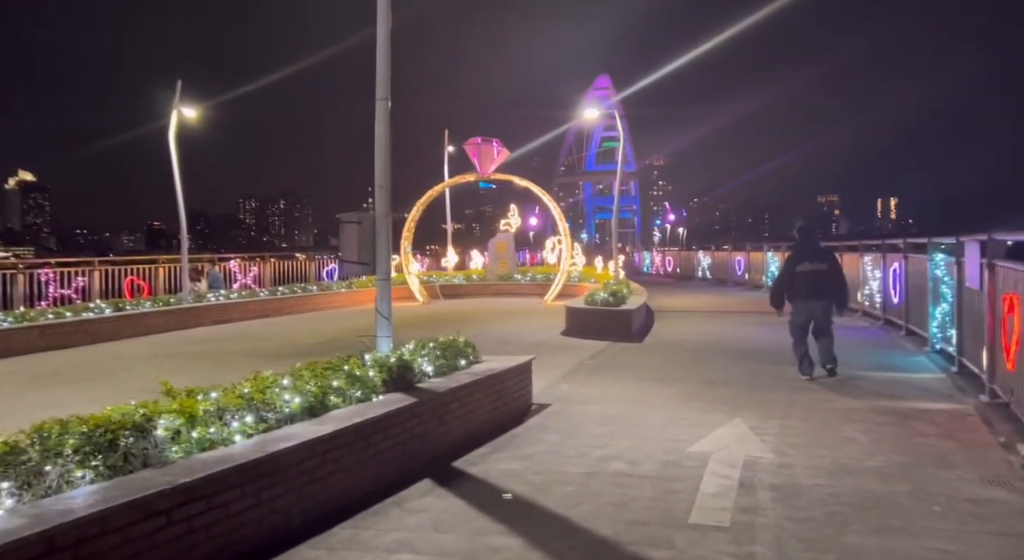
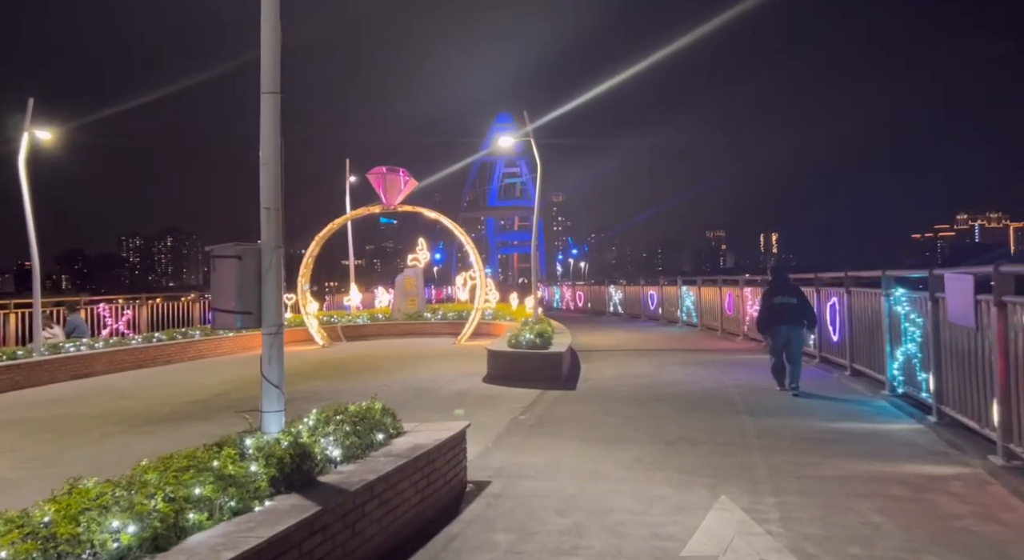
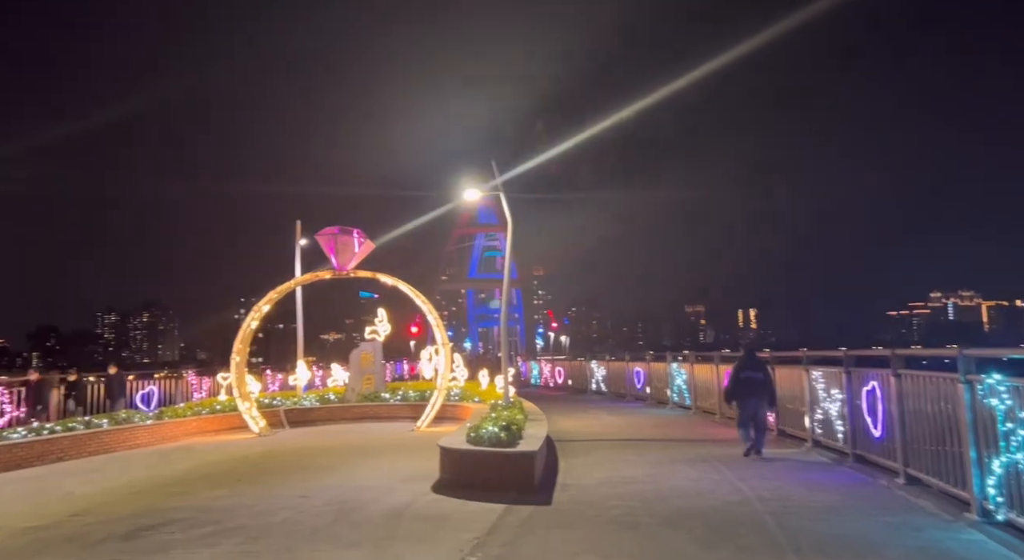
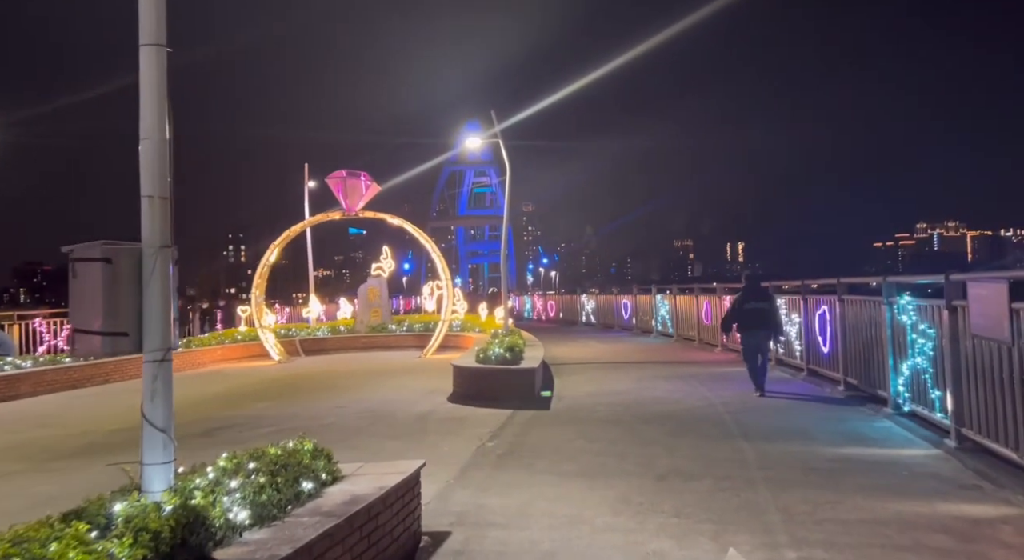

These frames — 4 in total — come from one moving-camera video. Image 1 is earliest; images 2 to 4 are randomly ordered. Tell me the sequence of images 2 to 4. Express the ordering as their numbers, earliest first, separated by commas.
2, 4, 3
